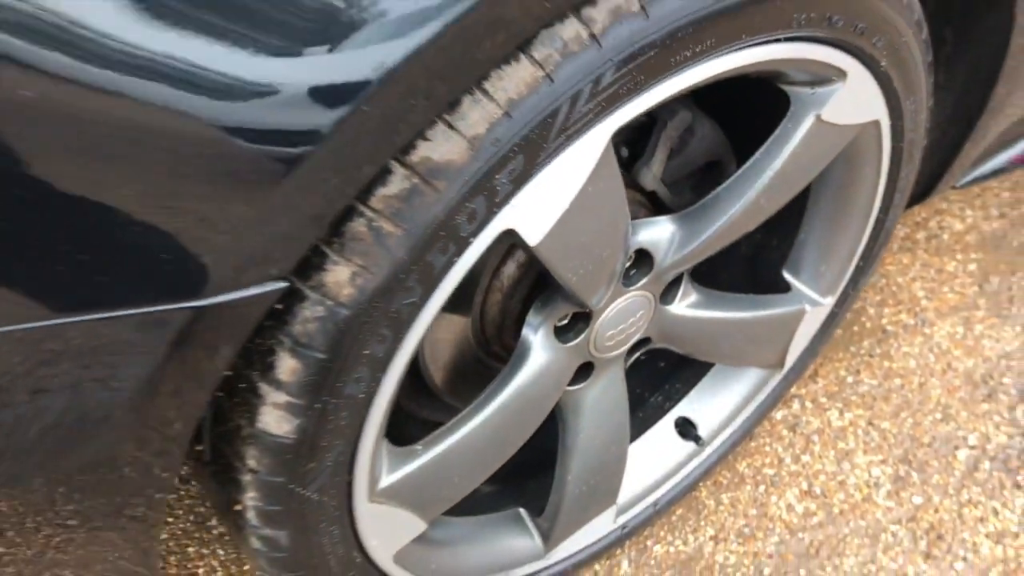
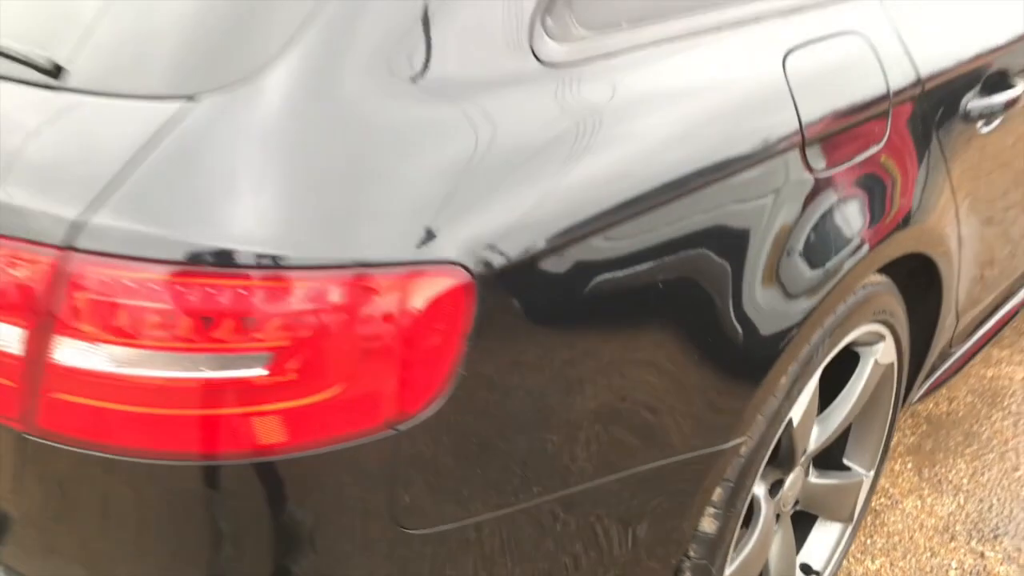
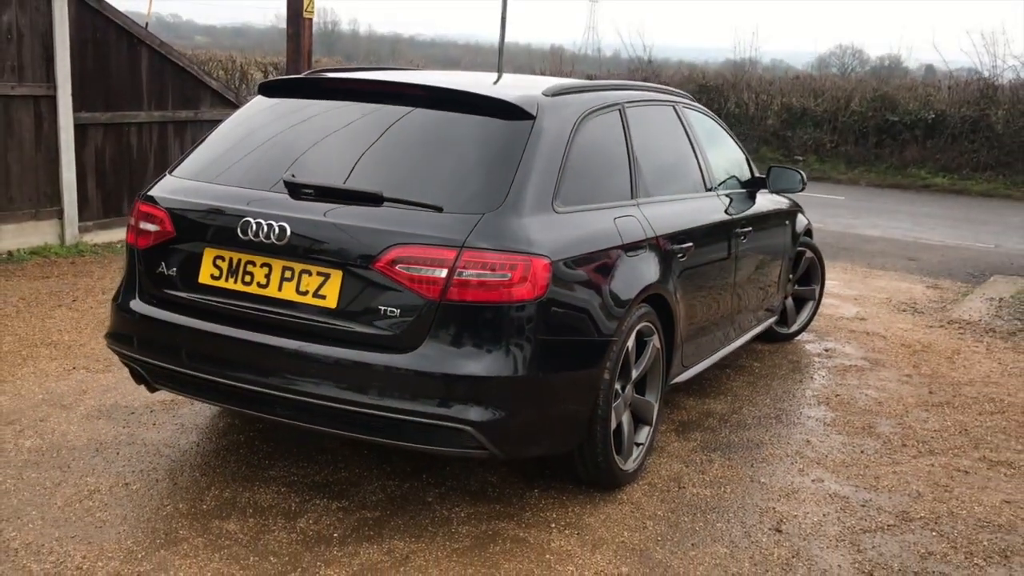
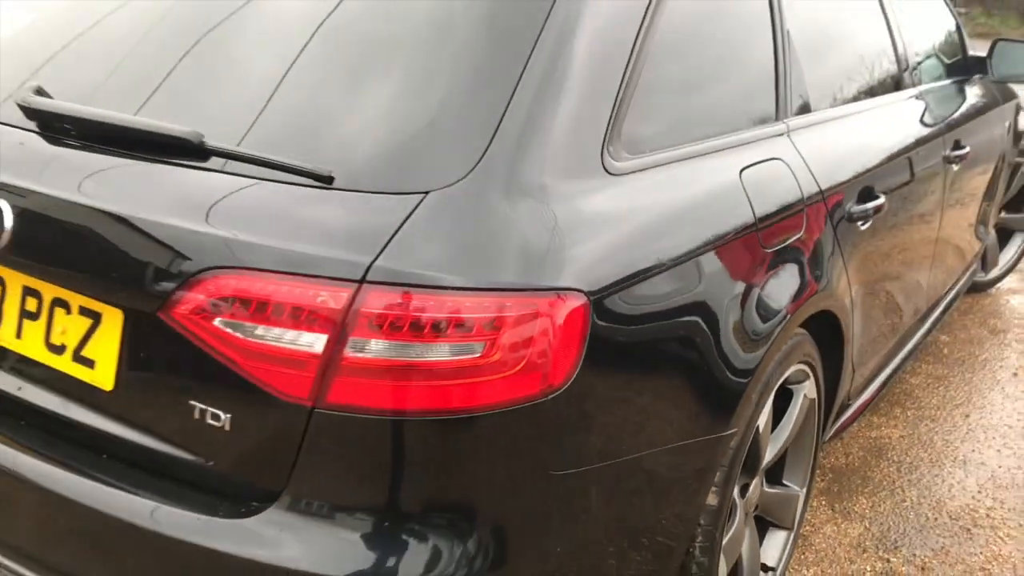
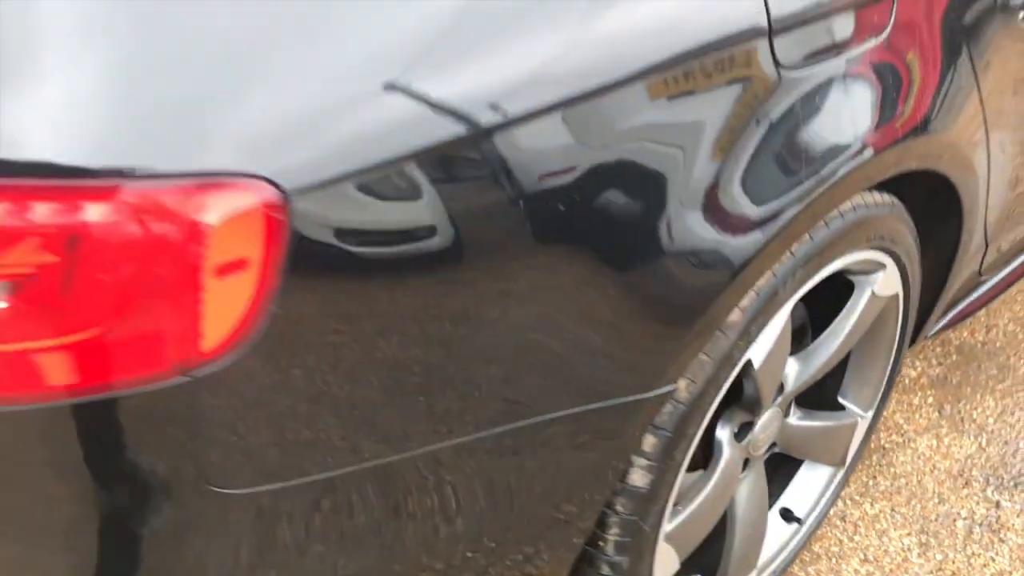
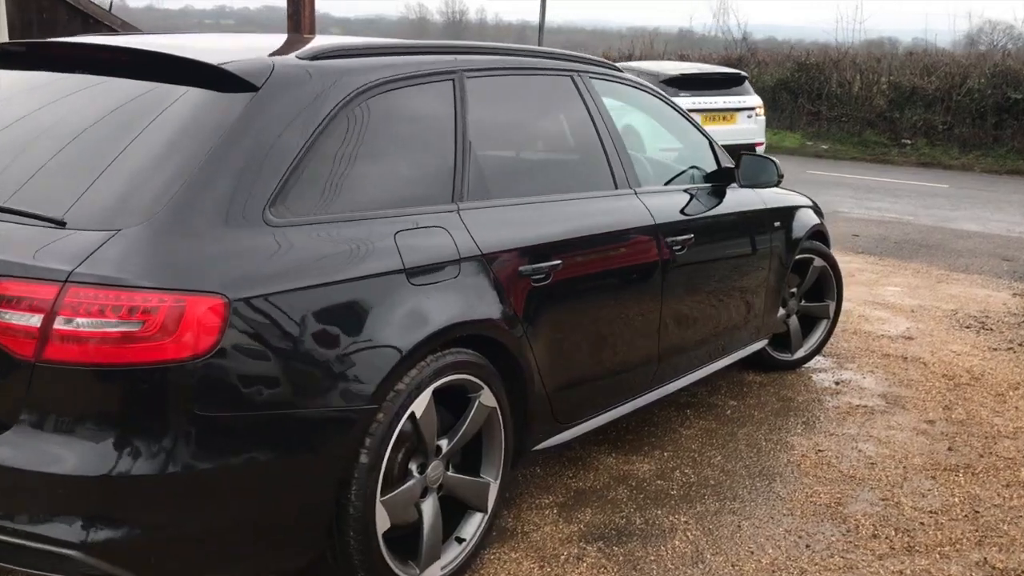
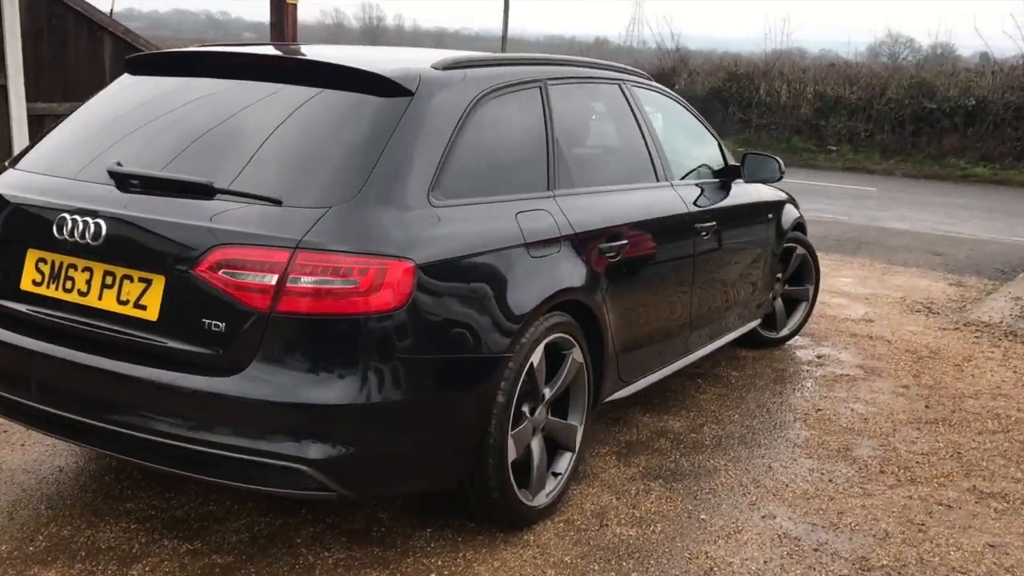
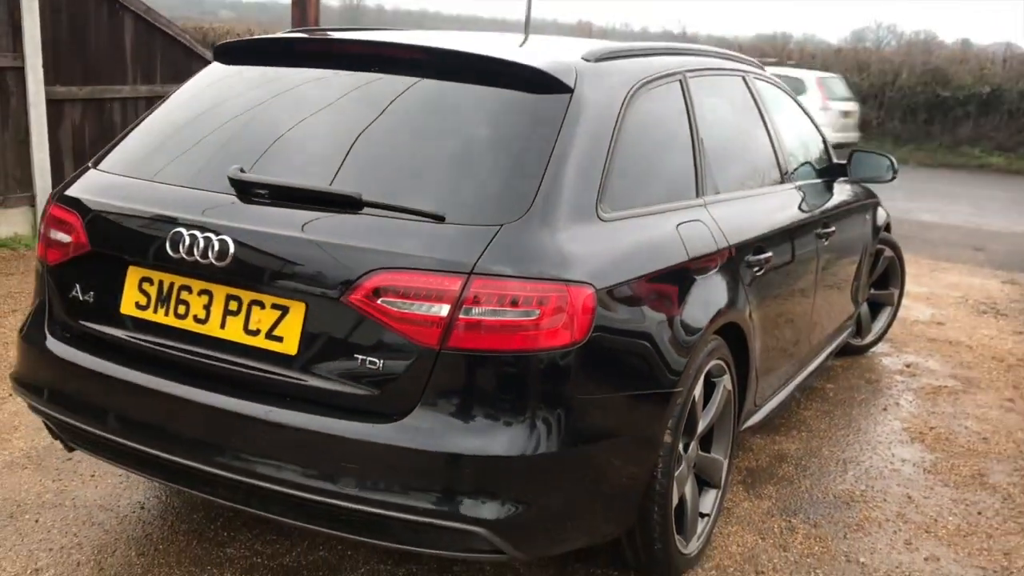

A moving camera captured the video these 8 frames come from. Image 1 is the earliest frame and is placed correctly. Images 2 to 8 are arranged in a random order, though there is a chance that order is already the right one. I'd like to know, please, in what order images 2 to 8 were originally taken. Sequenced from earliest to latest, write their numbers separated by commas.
5, 2, 4, 8, 3, 7, 6
